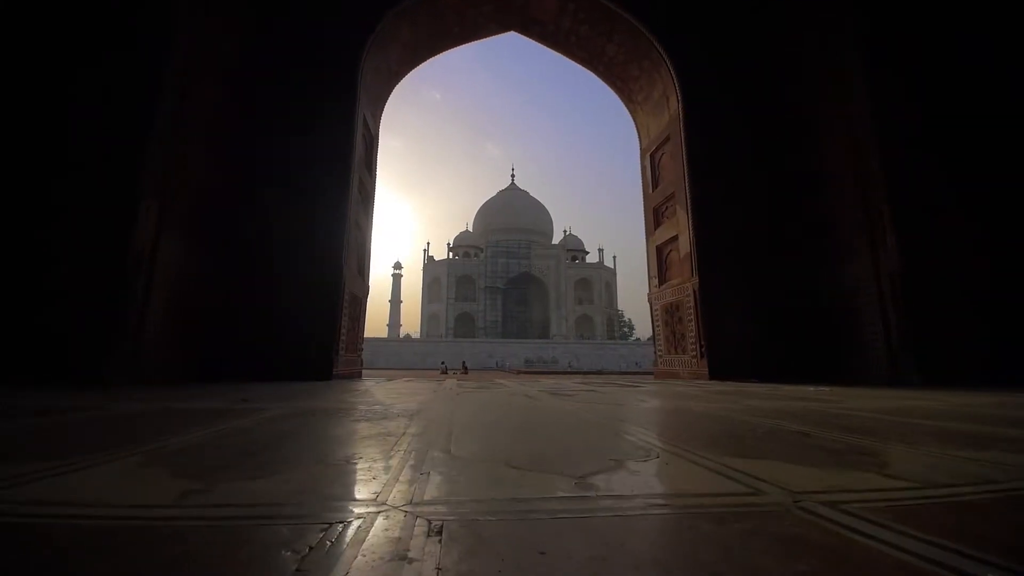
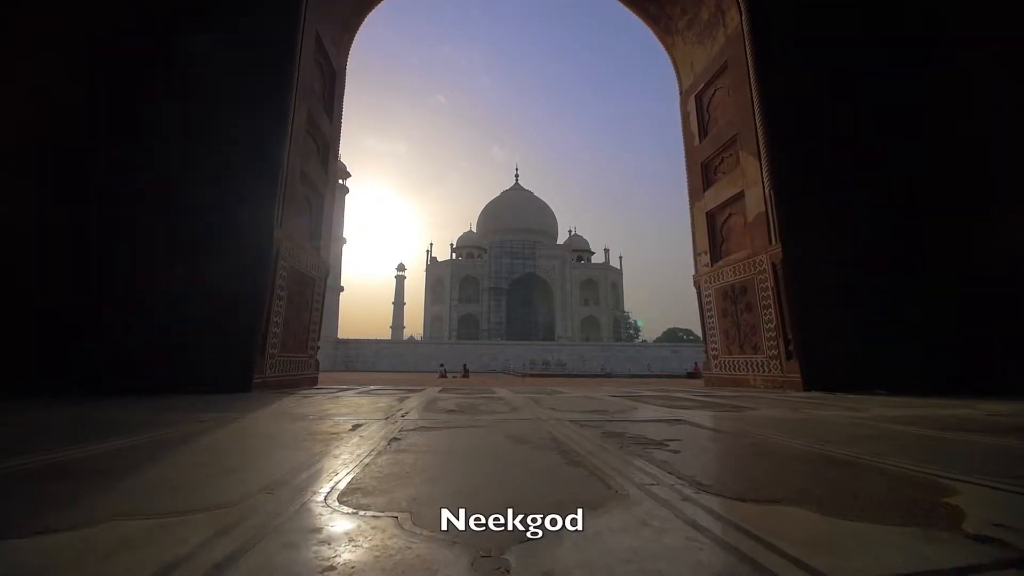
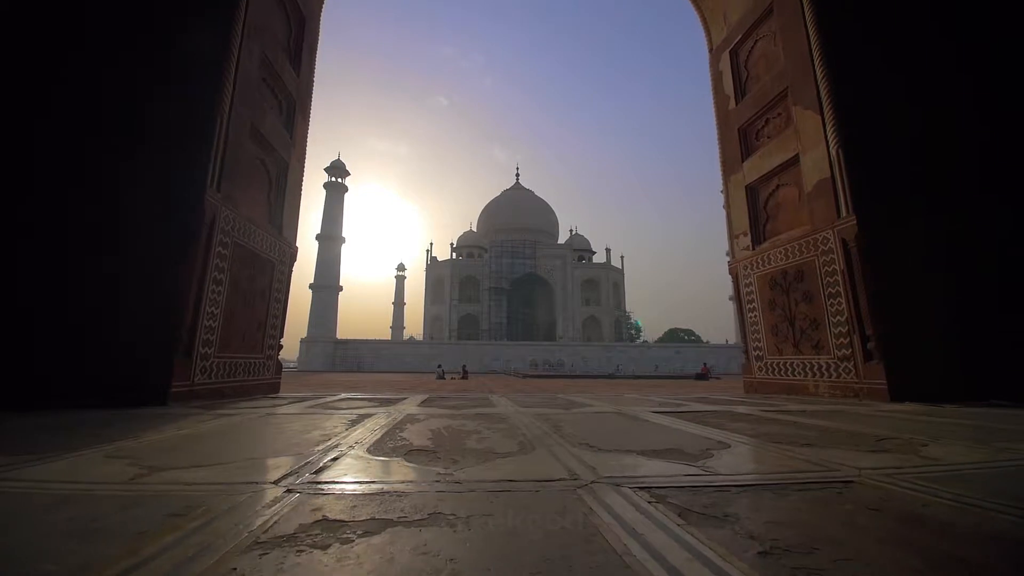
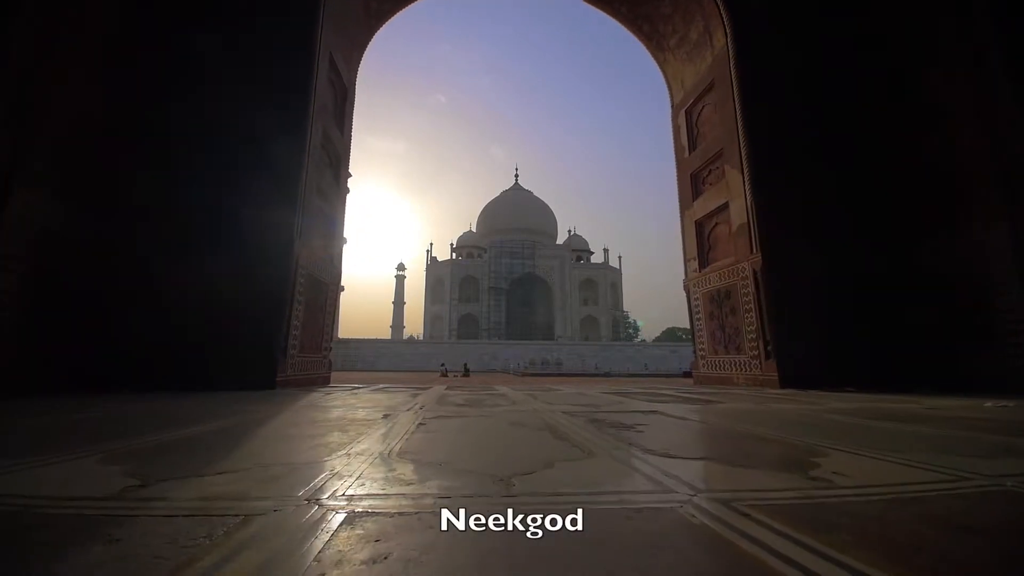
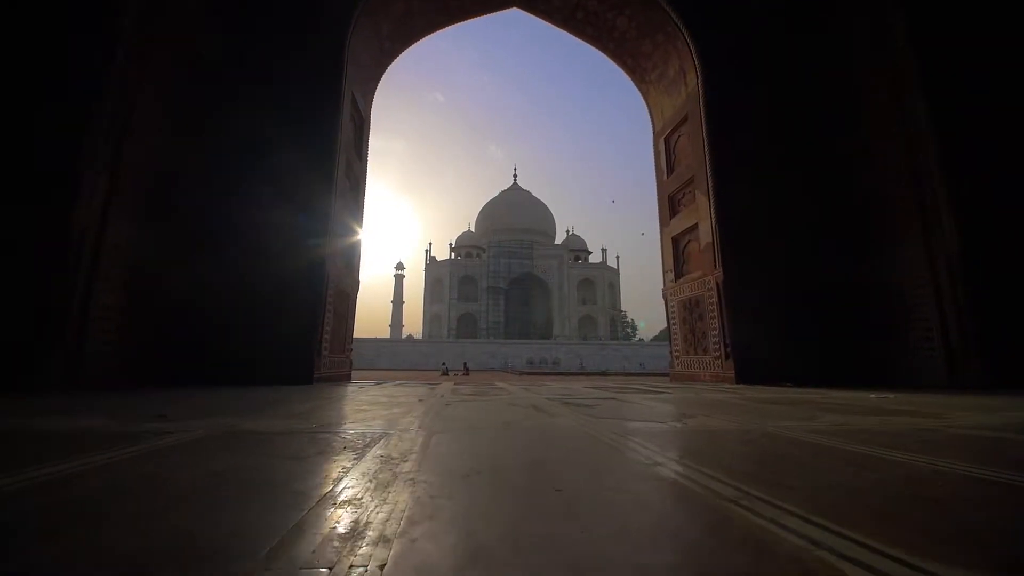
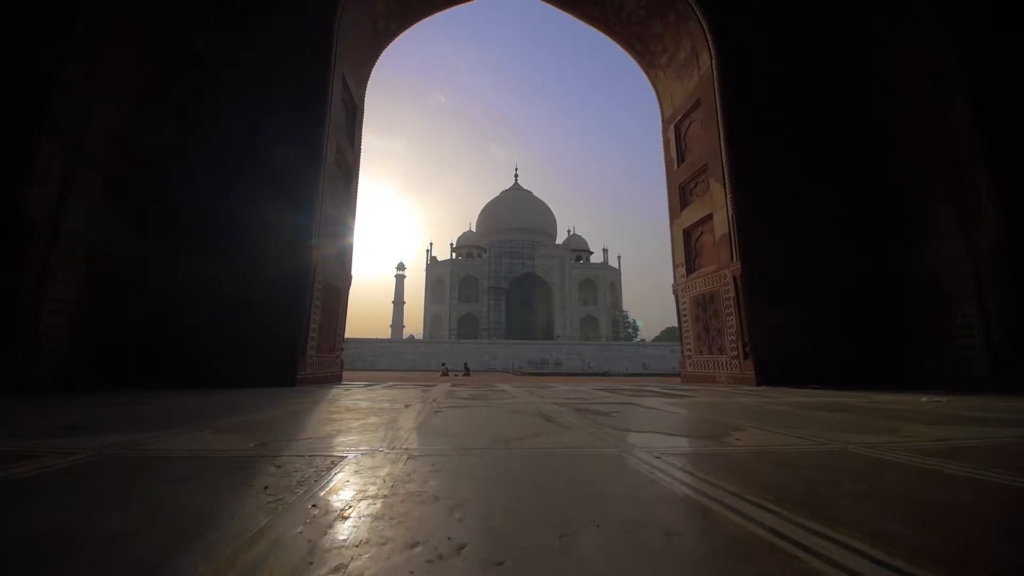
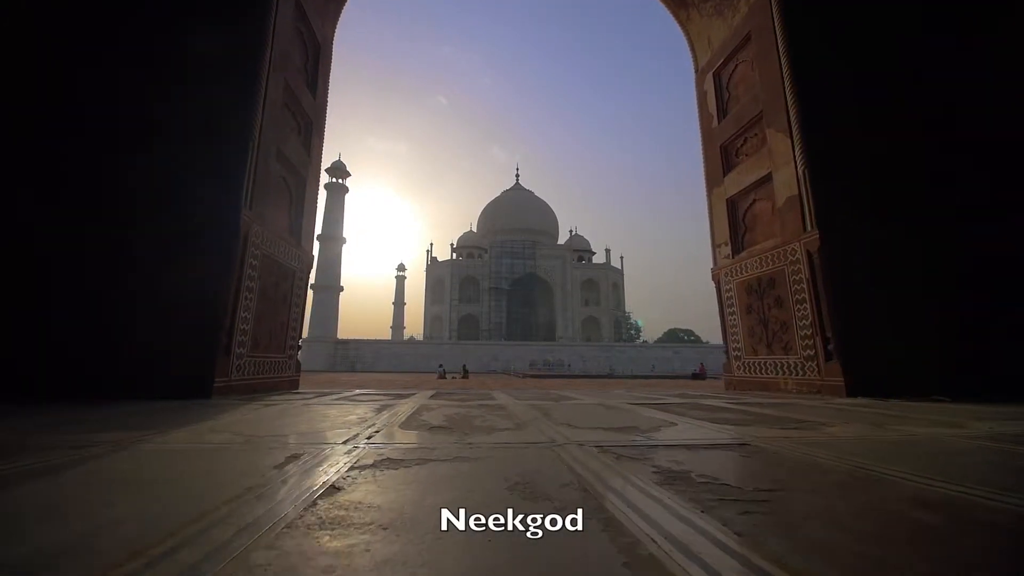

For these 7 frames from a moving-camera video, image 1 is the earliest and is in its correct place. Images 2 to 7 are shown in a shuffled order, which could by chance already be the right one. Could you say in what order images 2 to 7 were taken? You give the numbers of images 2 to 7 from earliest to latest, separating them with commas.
5, 6, 4, 2, 7, 3
